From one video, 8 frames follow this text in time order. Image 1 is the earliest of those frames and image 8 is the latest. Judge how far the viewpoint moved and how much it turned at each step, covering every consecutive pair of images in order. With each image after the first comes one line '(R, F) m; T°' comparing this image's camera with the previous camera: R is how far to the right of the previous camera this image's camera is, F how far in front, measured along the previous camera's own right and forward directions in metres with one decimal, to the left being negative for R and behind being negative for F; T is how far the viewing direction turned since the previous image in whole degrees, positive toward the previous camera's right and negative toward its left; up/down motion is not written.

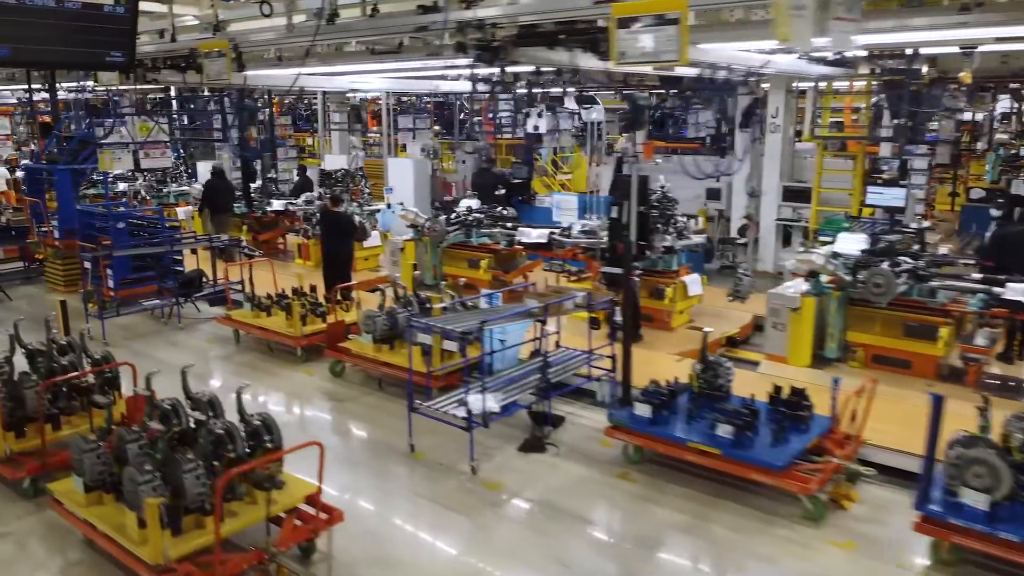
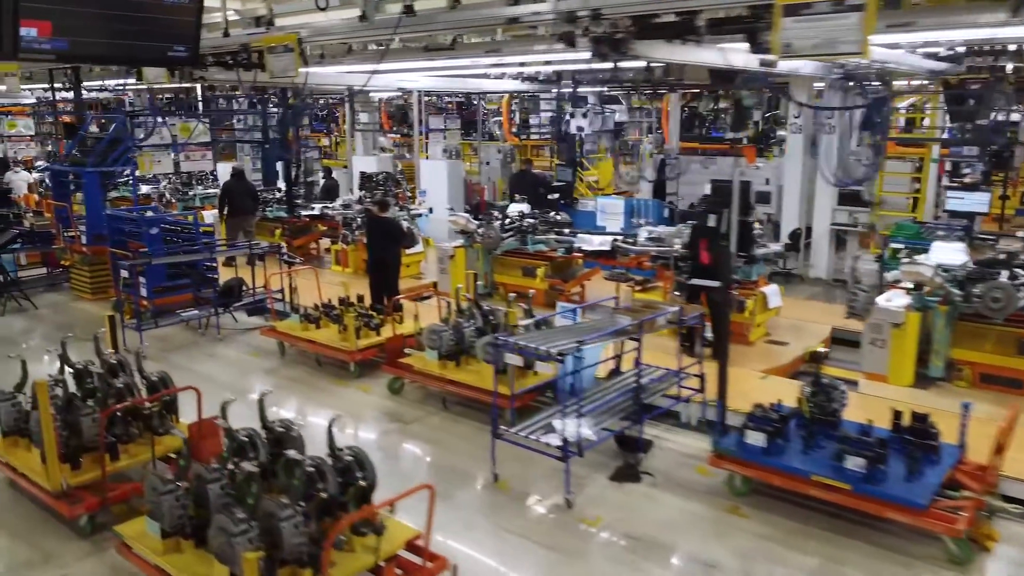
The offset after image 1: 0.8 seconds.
(-0.6, +0.4) m; 0°
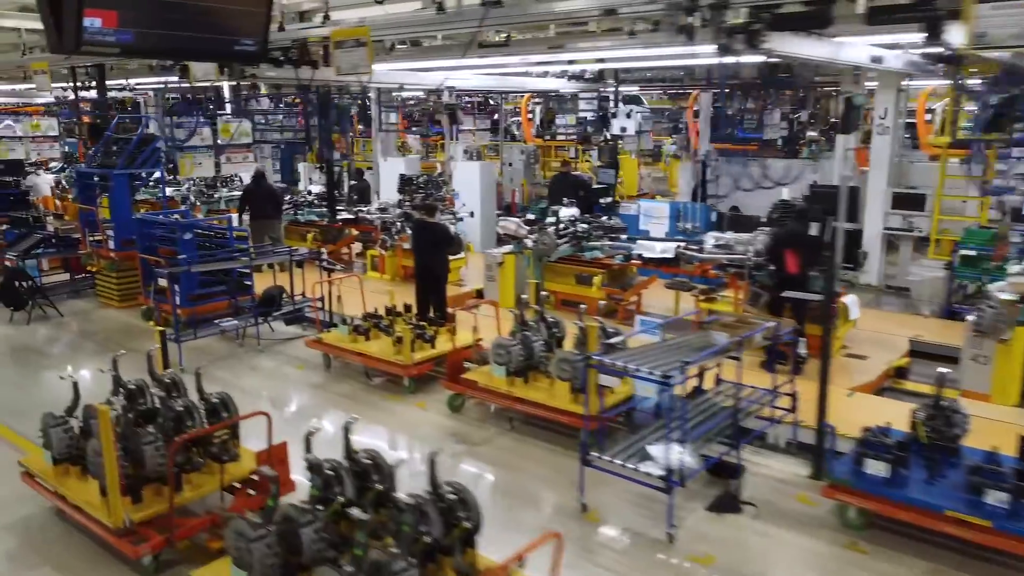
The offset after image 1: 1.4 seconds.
(-0.6, +0.4) m; 0°
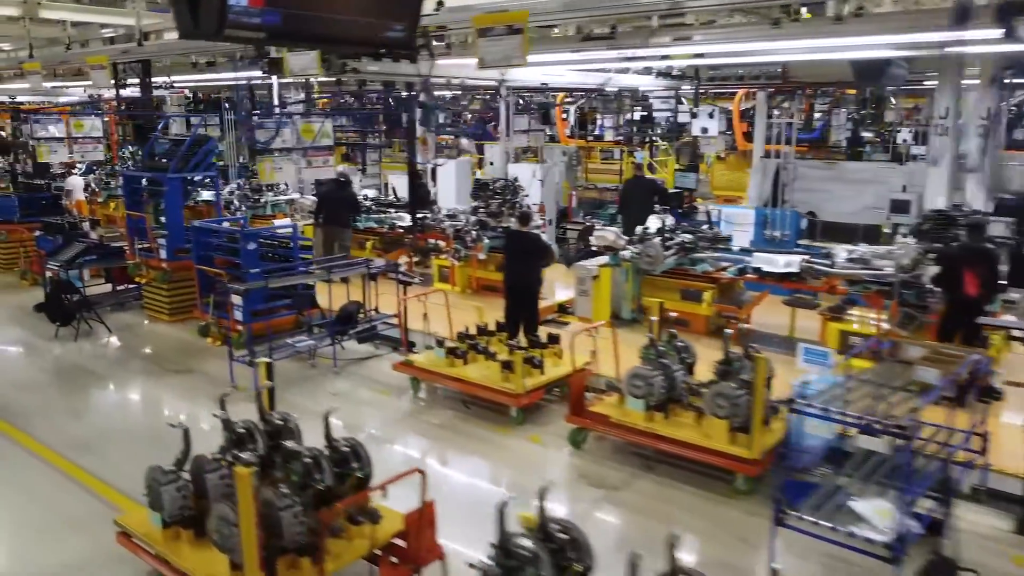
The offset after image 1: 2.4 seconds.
(-0.9, +0.7) m; 0°
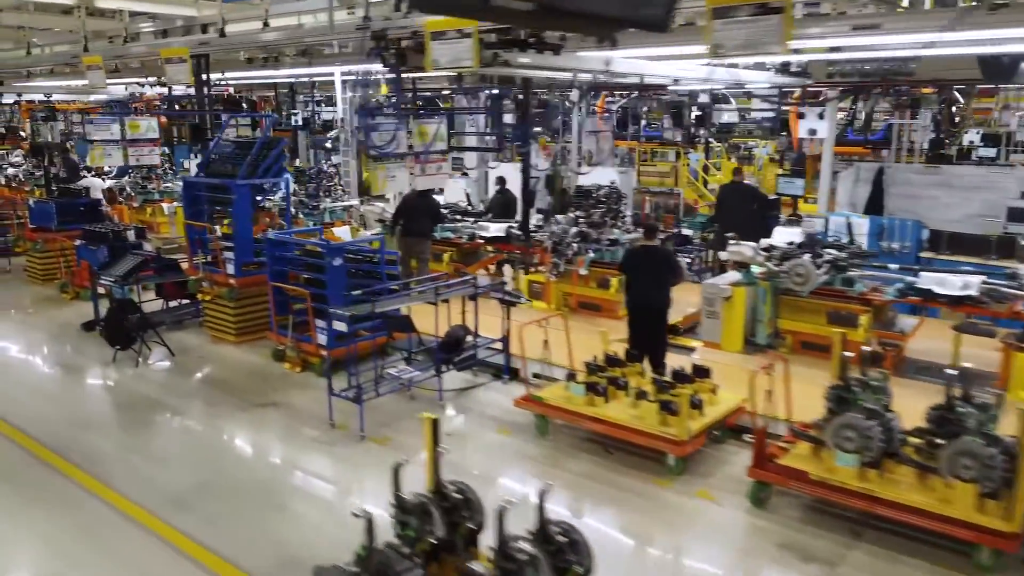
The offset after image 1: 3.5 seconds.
(-1.1, +0.8) m; 0°
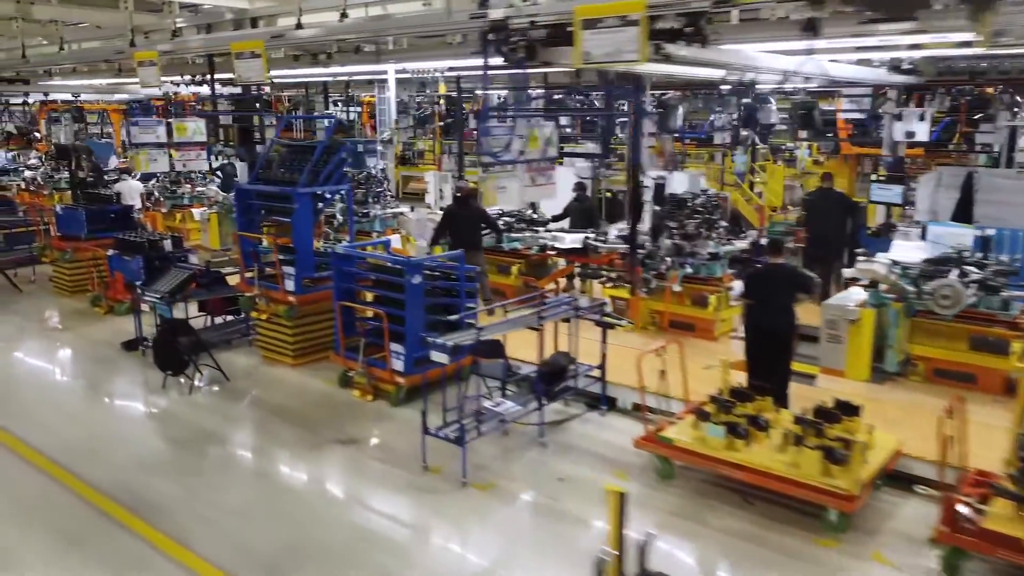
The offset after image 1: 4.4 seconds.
(-0.8, +0.7) m; 0°
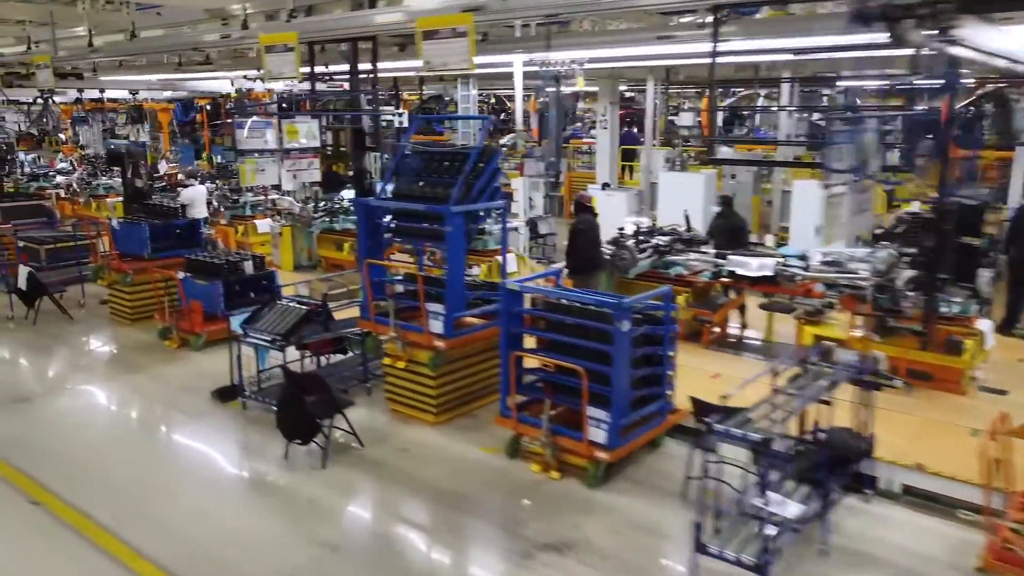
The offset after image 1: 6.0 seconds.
(-1.5, +1.4) m; 0°
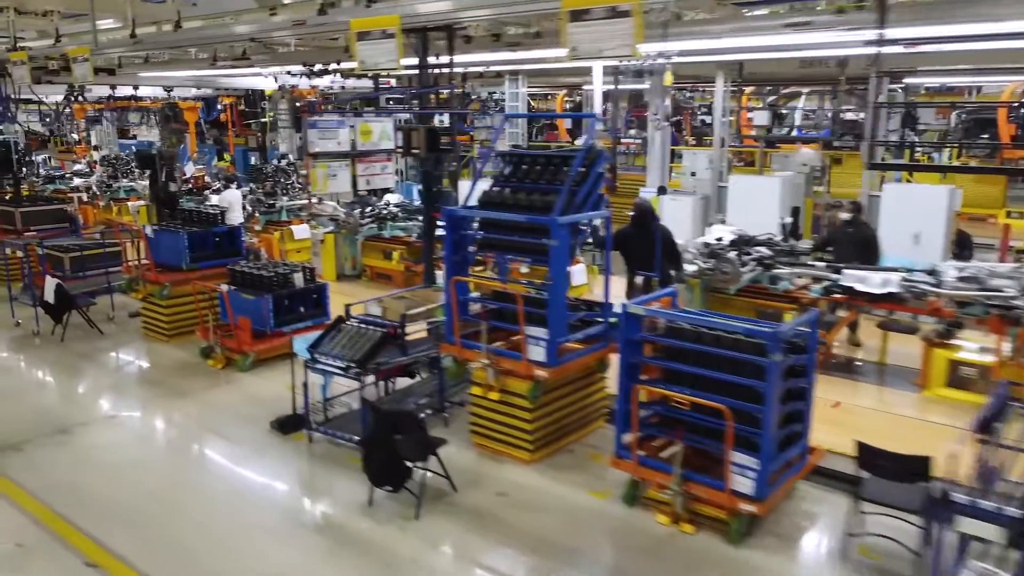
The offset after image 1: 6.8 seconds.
(-0.7, +0.7) m; 0°
